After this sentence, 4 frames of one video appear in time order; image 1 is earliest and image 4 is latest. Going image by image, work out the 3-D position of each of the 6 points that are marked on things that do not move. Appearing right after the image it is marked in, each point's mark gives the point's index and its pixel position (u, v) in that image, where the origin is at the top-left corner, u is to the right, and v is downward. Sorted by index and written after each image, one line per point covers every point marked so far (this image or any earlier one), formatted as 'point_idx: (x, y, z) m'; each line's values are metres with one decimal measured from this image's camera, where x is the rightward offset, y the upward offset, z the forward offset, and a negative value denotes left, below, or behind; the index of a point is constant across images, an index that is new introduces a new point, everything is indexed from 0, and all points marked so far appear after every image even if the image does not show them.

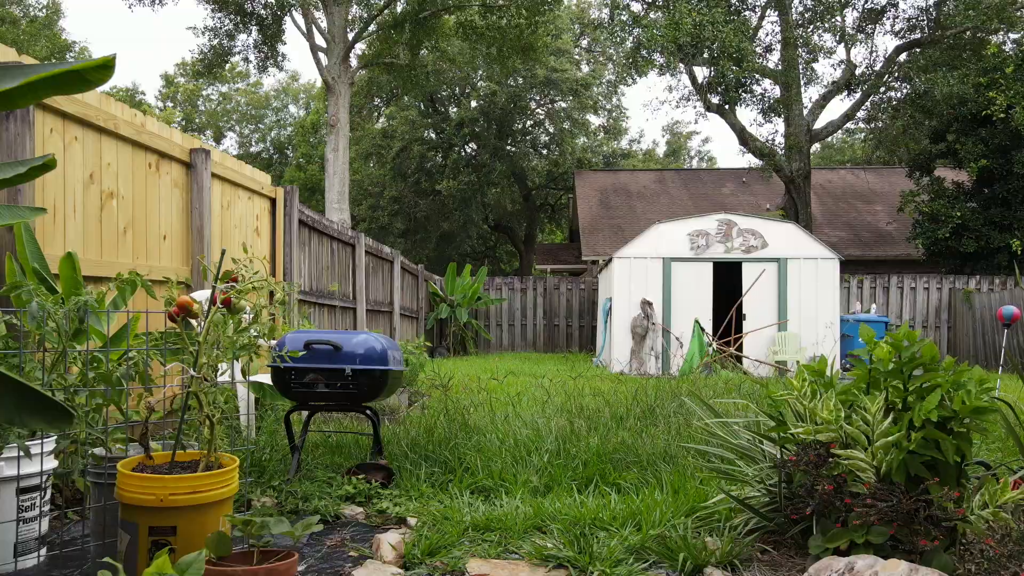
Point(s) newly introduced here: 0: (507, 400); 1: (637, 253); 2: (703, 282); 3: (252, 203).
0: (0.0, -0.8, +5.2) m
1: (+1.6, +0.5, +9.9) m
2: (+2.5, +0.1, +9.8) m
3: (-1.9, +0.6, +5.5) m
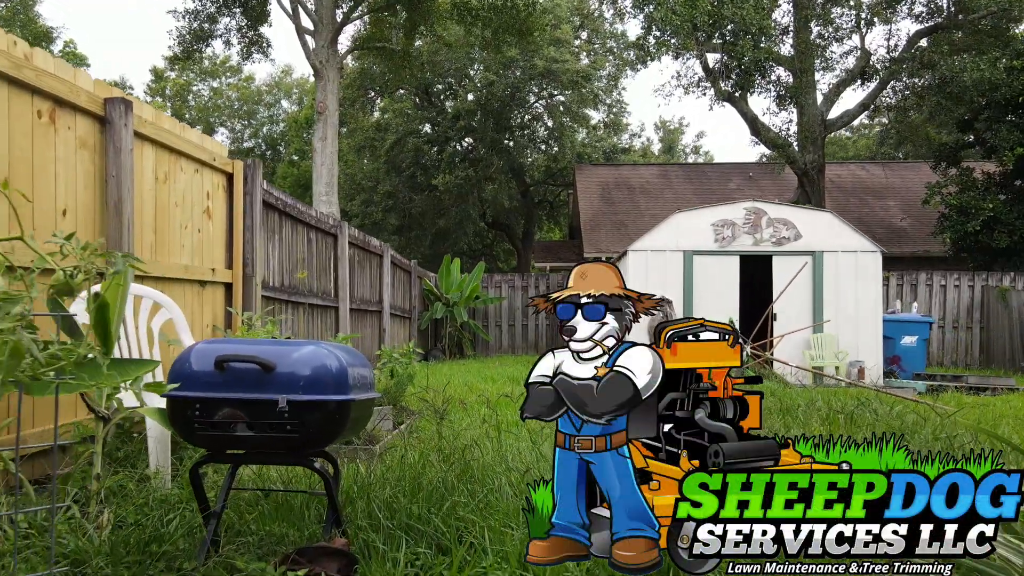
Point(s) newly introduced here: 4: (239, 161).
0: (0.0, -0.8, +4.2) m
1: (+1.6, +0.5, +8.8) m
2: (+2.5, +0.1, +8.8) m
3: (-1.8, +0.6, +4.5) m
4: (-1.7, +0.8, +4.9) m
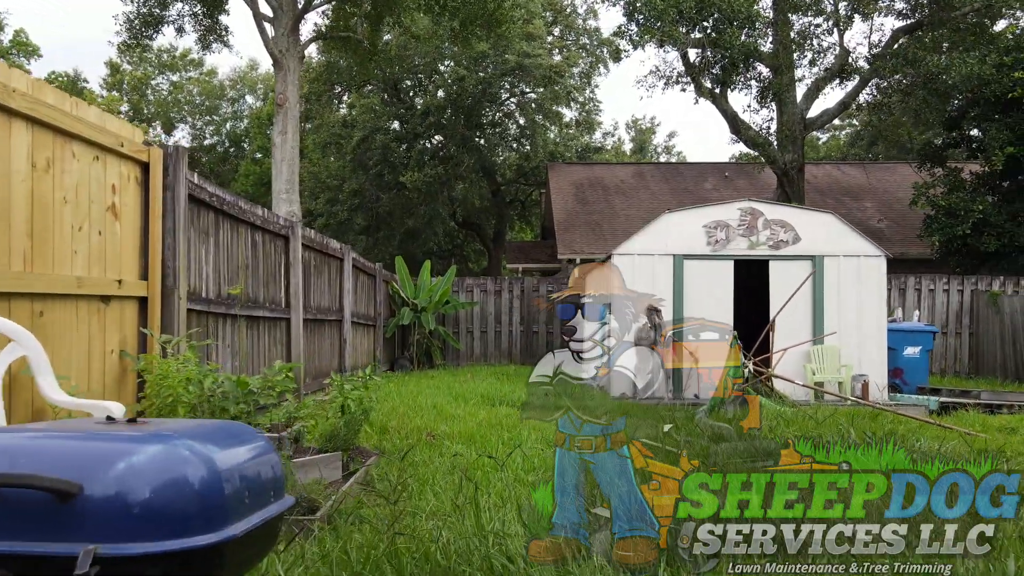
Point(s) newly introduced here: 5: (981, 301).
0: (-0.1, -0.8, +3.4) m
1: (+1.4, +0.4, +8.1) m
2: (+2.2, 0.0, +8.1) m
3: (-1.9, +0.6, +3.6) m
4: (-1.9, +0.7, +4.0) m
5: (+7.7, -0.2, +12.6) m
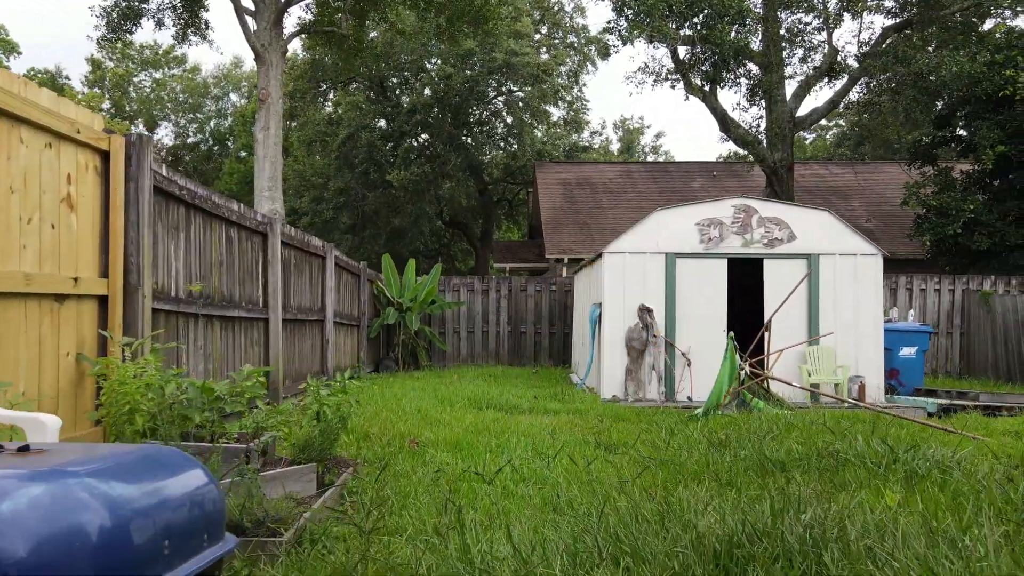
0: (-0.1, -0.8, +3.1) m
1: (+1.2, +0.4, +7.9) m
2: (+2.1, 0.0, +7.9) m
3: (-2.0, +0.6, +3.3) m
4: (-1.9, +0.7, +3.7) m
5: (+7.5, -0.2, +12.5) m
